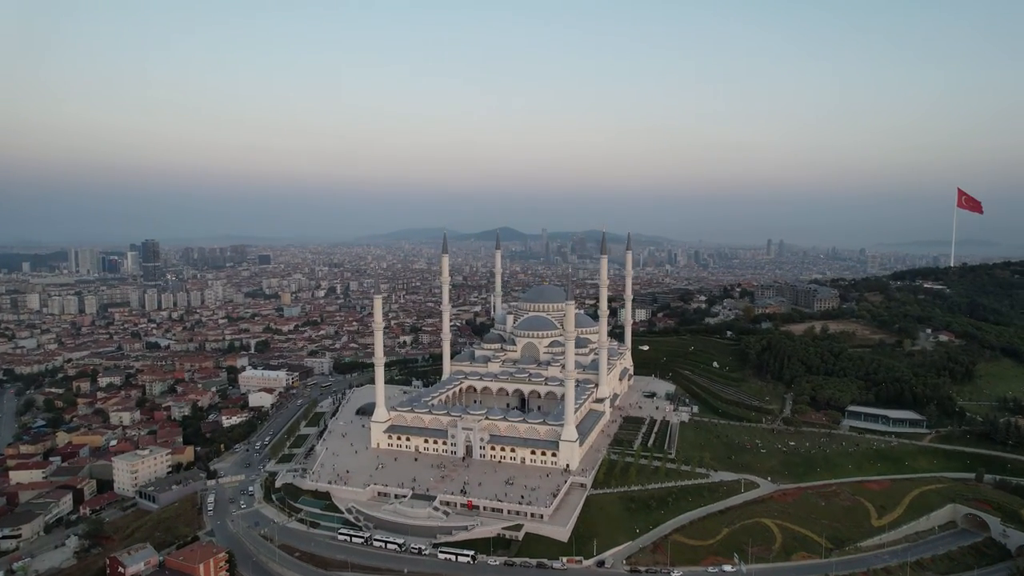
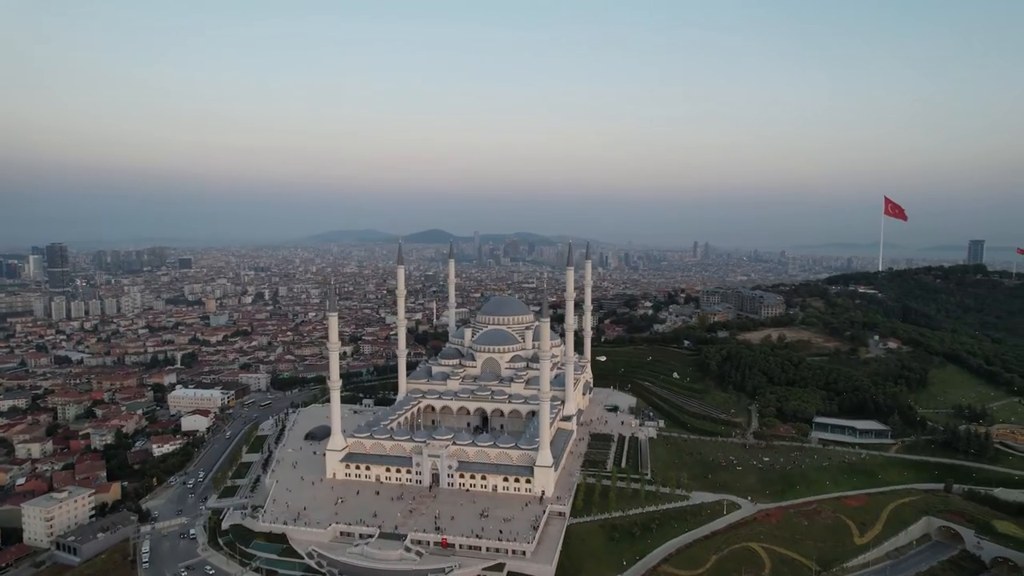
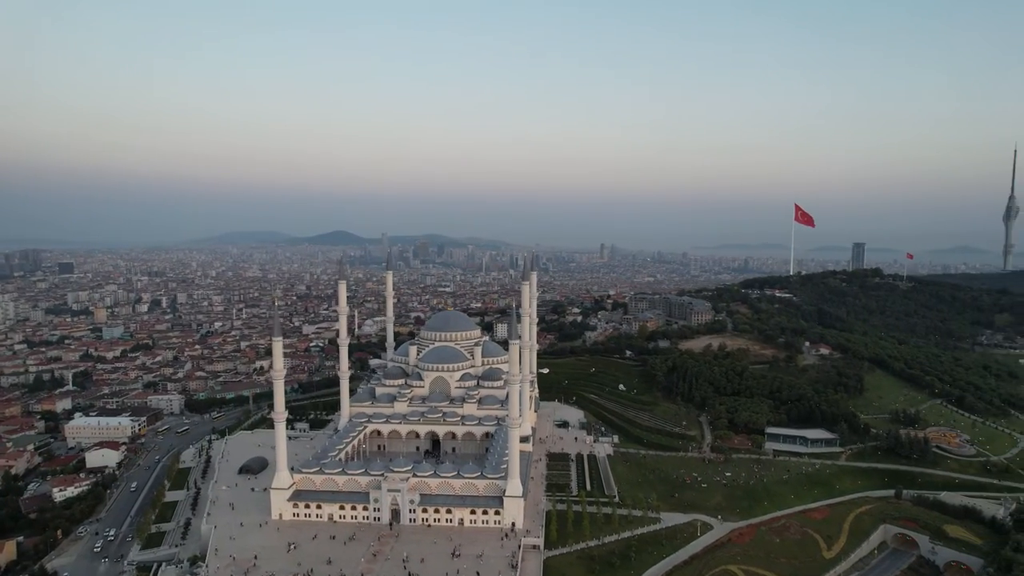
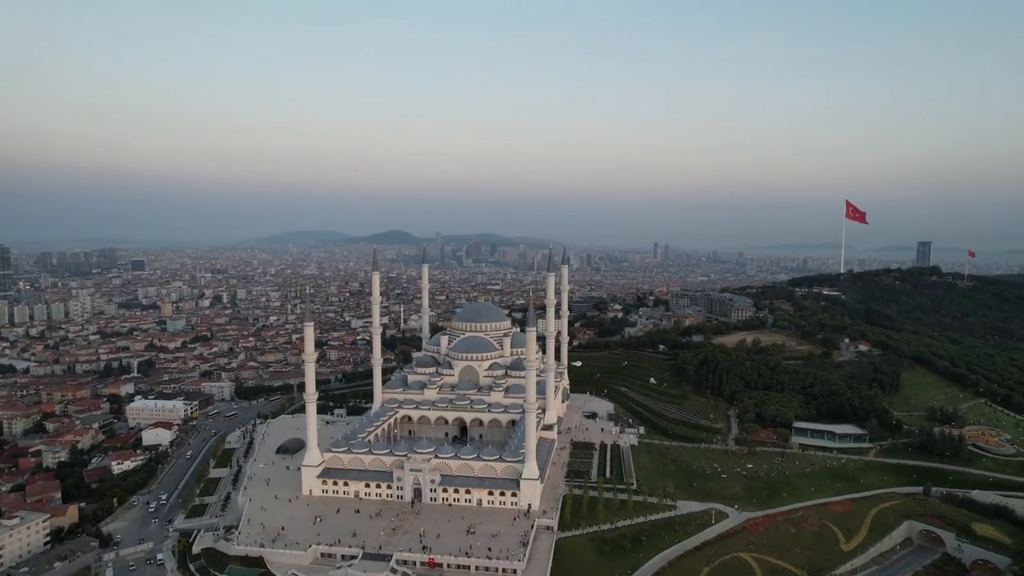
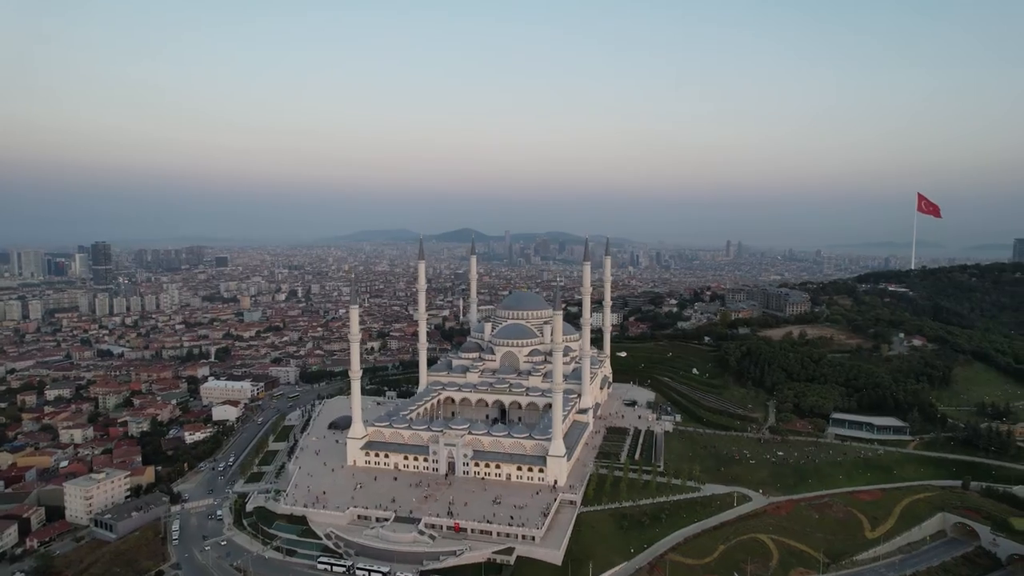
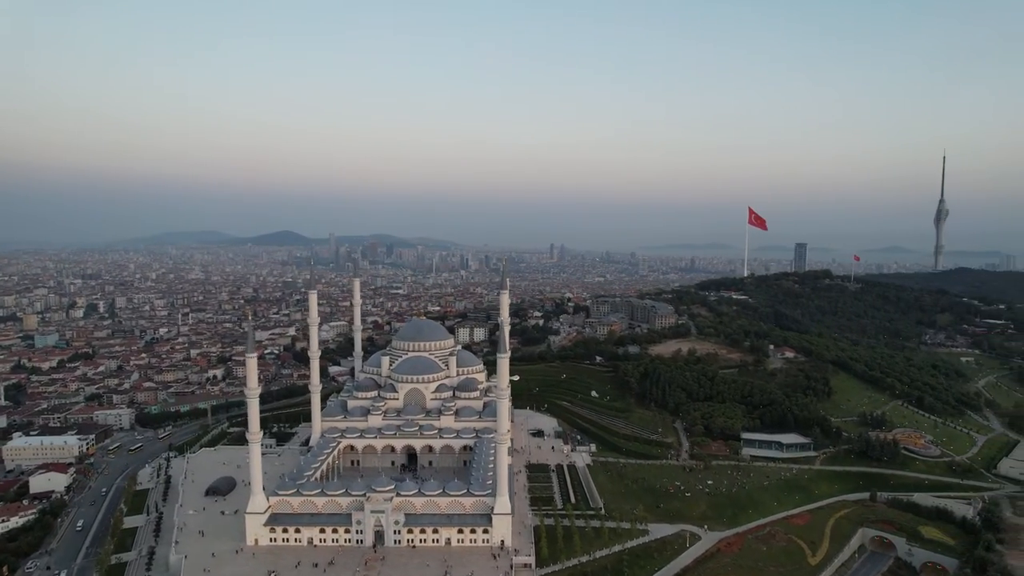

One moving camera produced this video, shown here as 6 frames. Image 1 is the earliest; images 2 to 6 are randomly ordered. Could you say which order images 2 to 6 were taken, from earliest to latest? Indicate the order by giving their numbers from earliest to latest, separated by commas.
5, 2, 4, 3, 6
